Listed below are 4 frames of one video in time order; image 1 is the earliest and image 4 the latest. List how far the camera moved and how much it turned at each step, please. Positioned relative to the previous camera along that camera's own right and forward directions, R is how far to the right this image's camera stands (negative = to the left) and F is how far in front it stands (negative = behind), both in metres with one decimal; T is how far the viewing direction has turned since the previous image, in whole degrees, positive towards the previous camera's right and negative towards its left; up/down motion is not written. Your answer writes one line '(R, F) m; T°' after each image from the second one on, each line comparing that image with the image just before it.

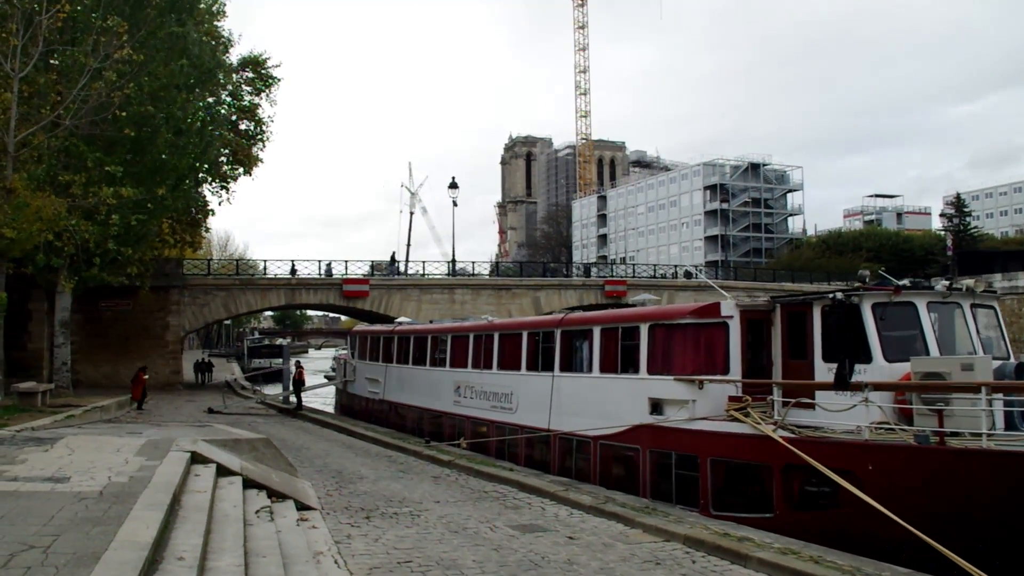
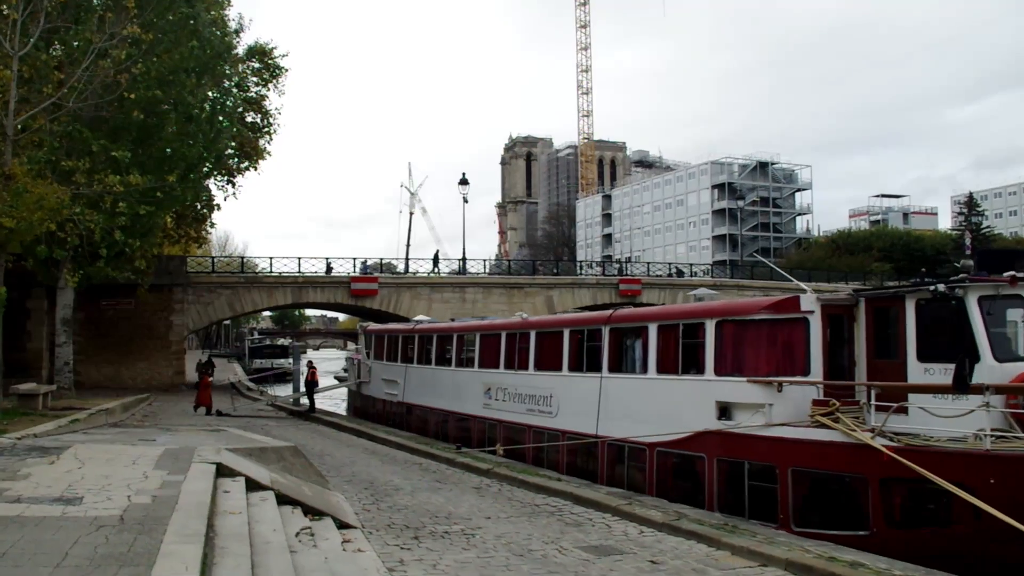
(-0.9, +1.6) m; 0°
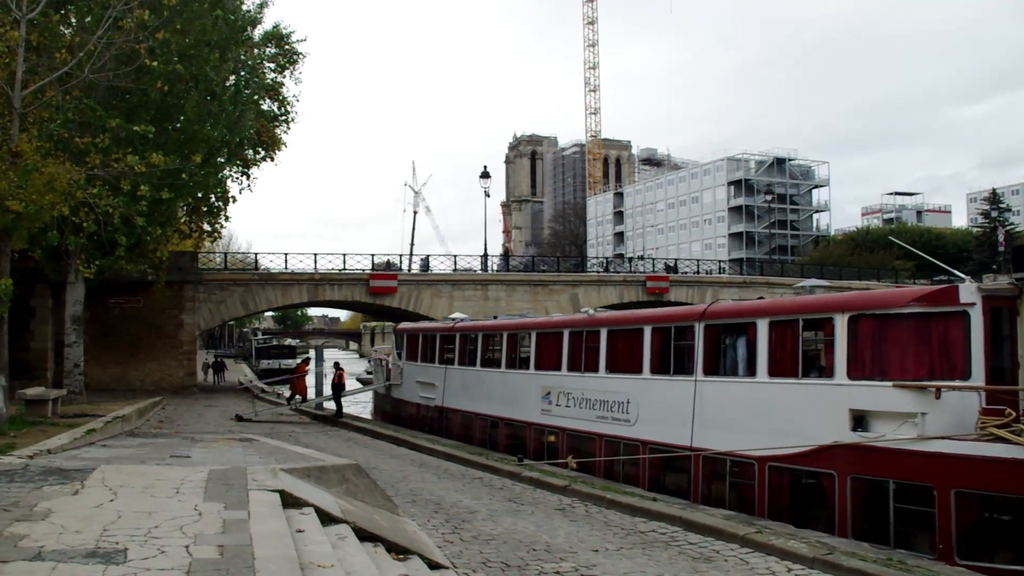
(-1.4, +2.4) m; 0°
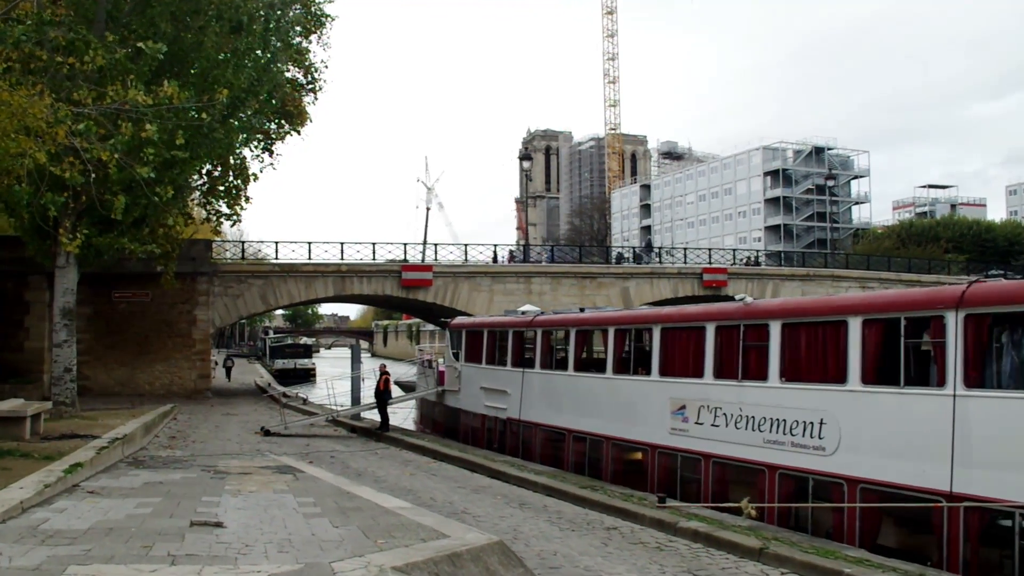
(-2.0, +5.0) m; -1°
